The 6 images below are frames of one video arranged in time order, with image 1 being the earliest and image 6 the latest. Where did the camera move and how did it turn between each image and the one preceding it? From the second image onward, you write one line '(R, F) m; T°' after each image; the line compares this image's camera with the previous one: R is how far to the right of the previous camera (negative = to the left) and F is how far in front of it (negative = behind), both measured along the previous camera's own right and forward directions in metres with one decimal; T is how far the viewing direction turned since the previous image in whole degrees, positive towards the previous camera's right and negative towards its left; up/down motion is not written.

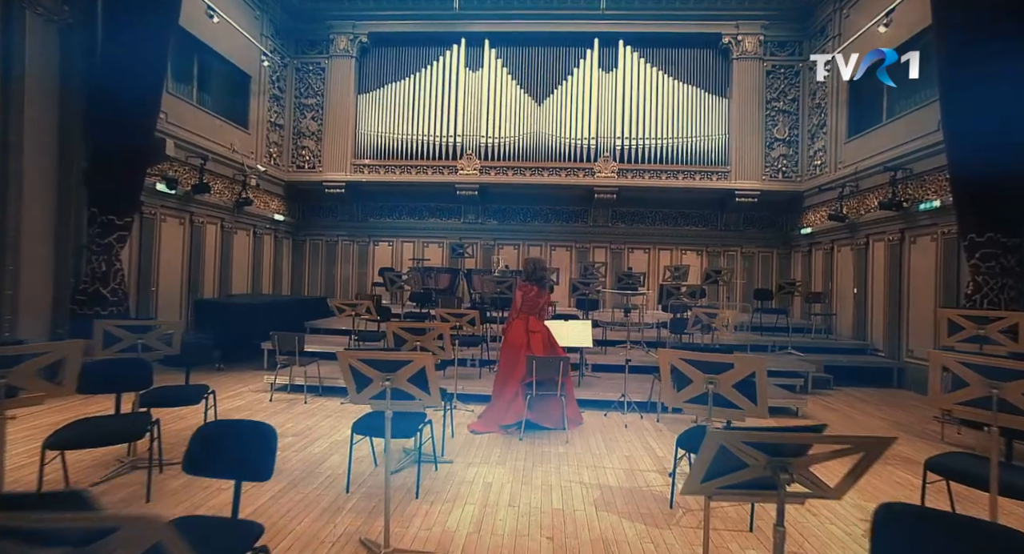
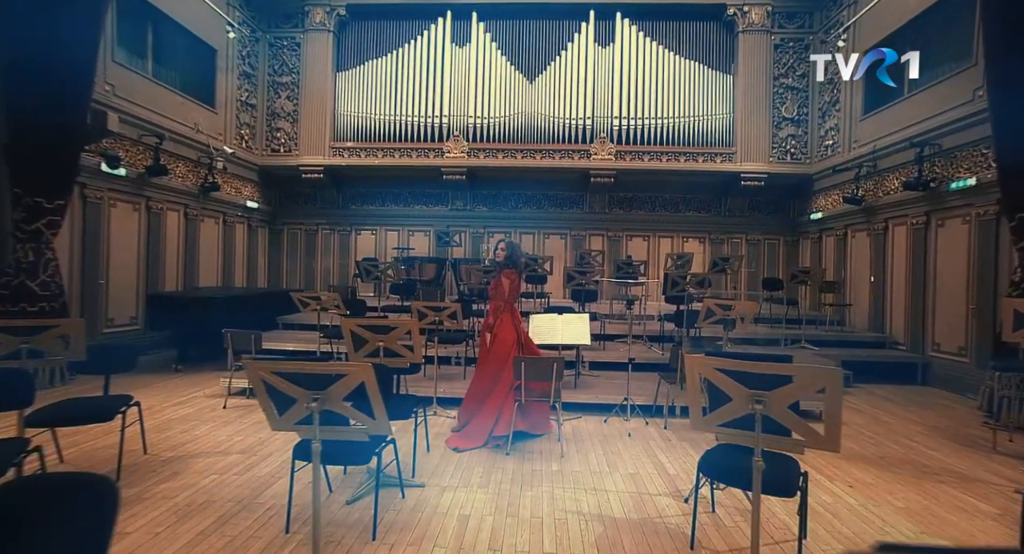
(+0.1, +0.7) m; +1°
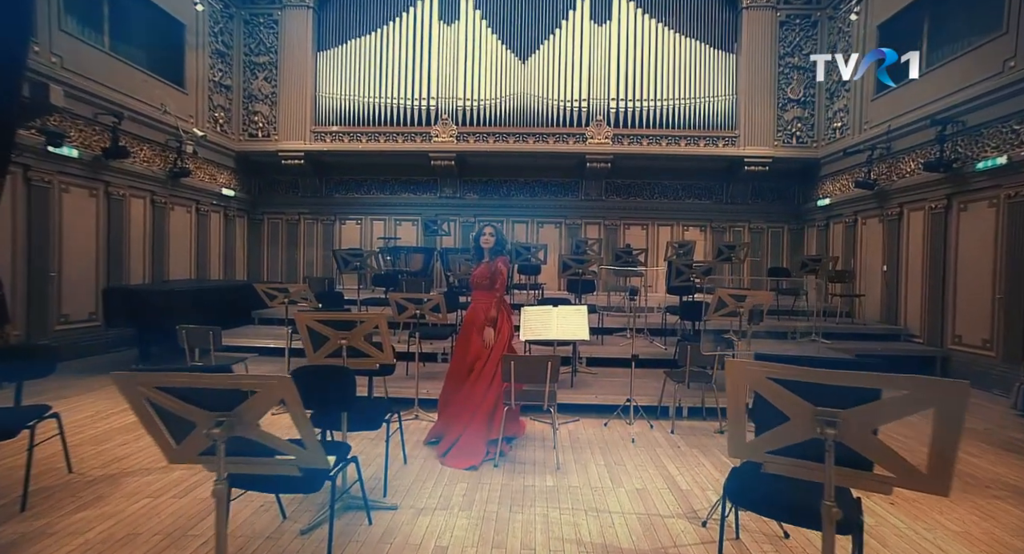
(0.0, +0.5) m; +1°
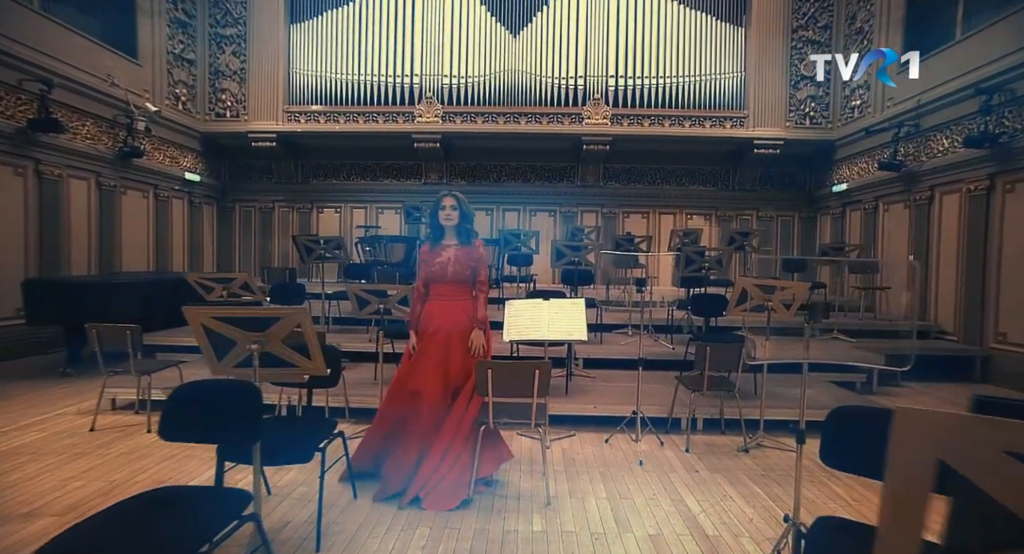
(+0.1, +0.7) m; +1°
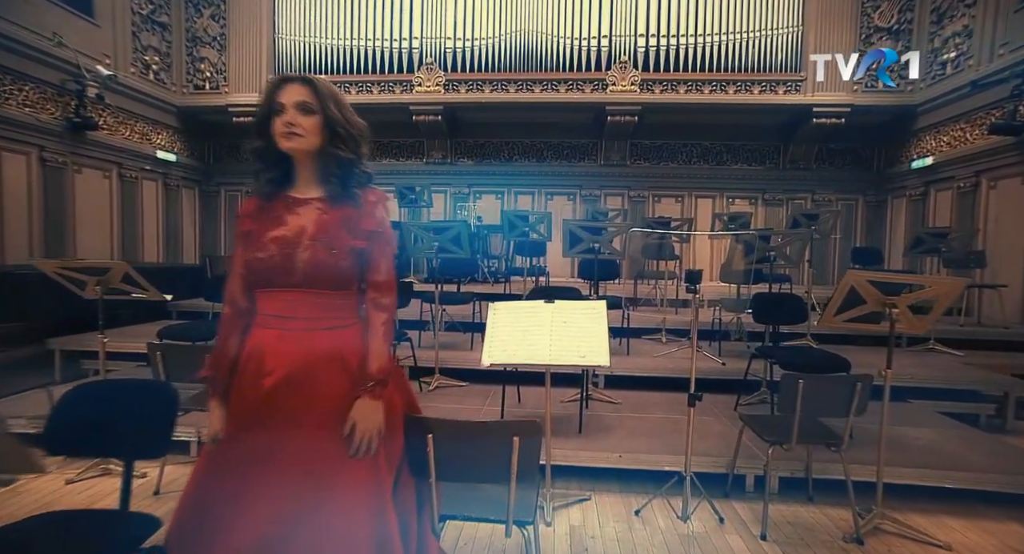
(+0.2, +1.2) m; -3°
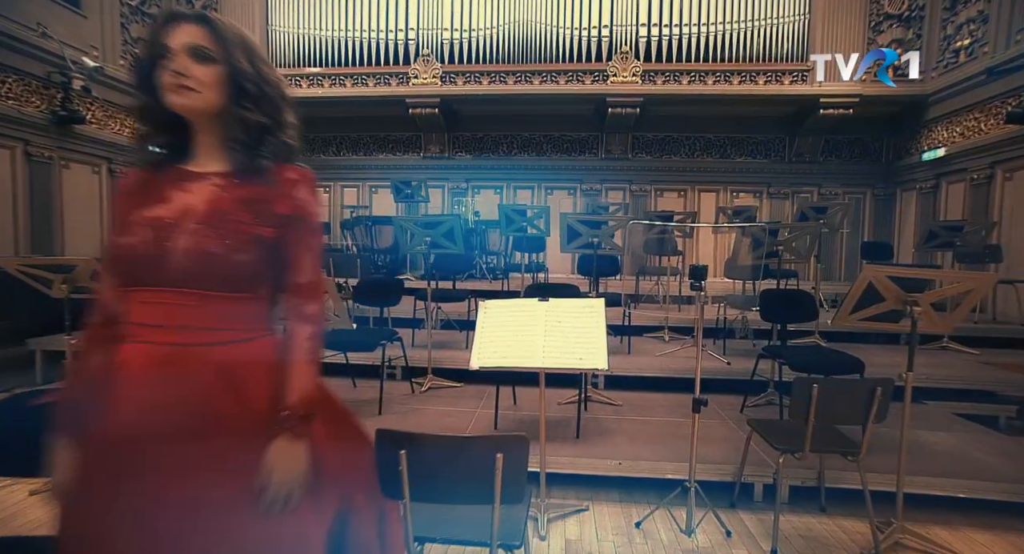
(+0.1, +0.2) m; 0°
